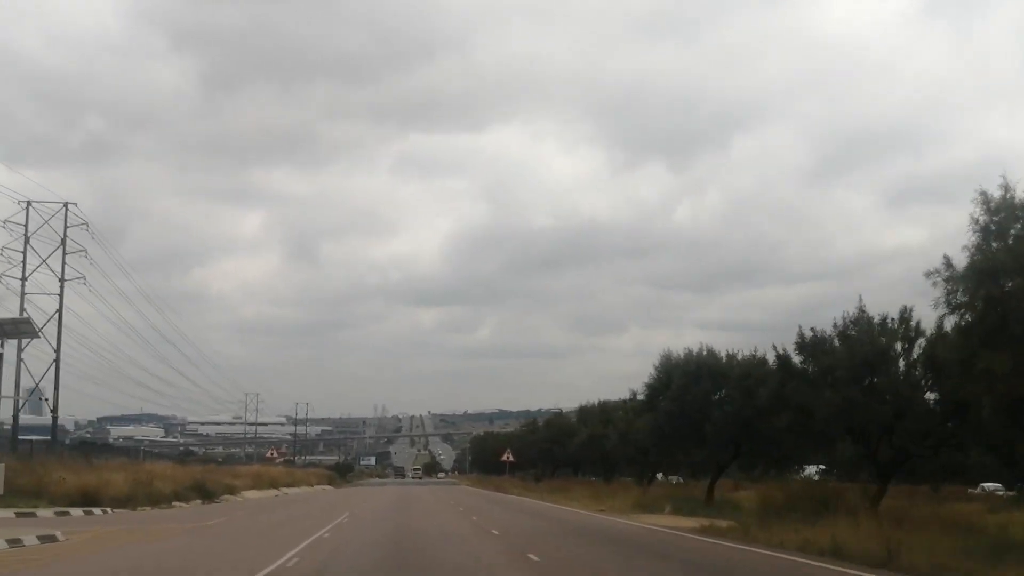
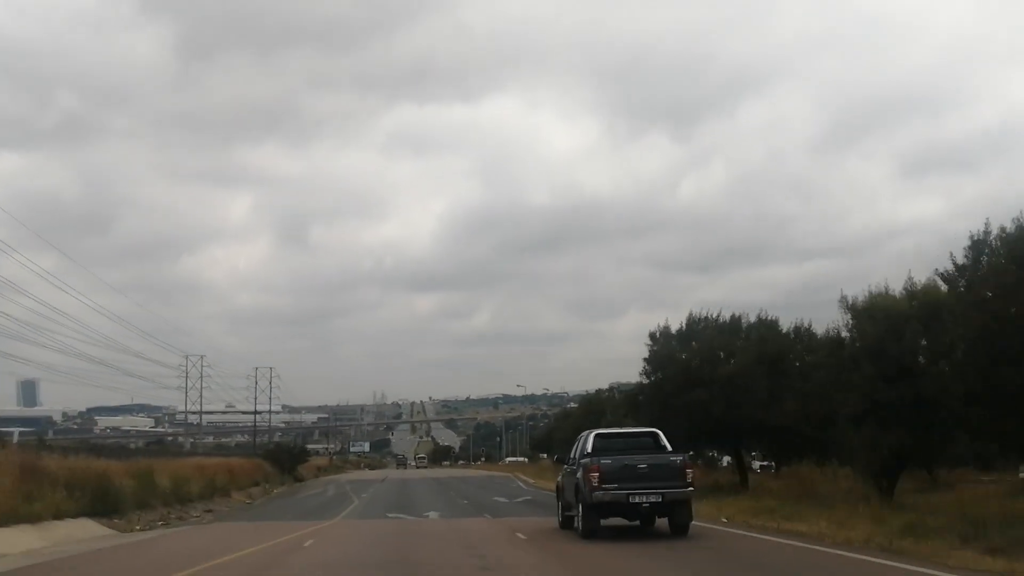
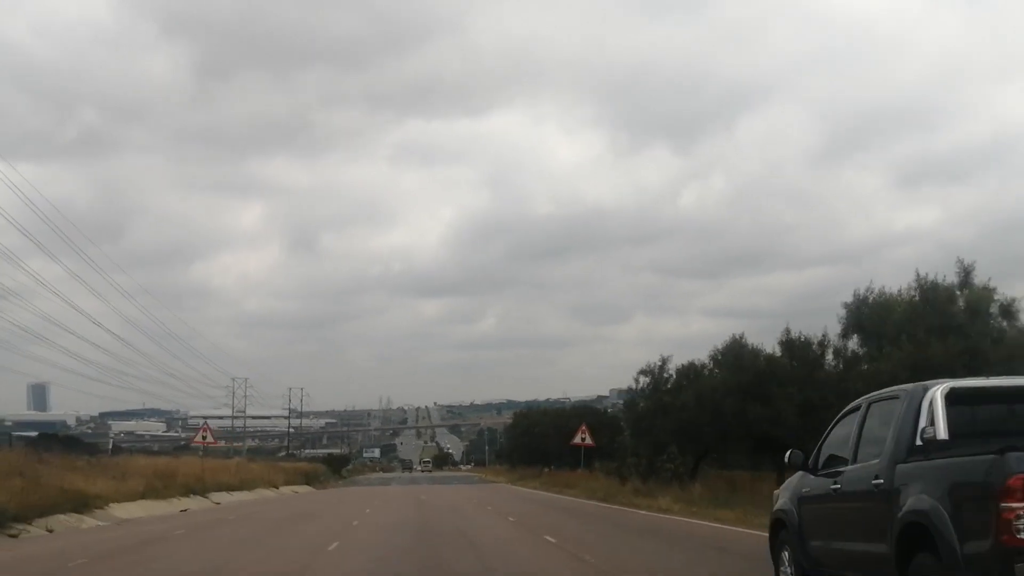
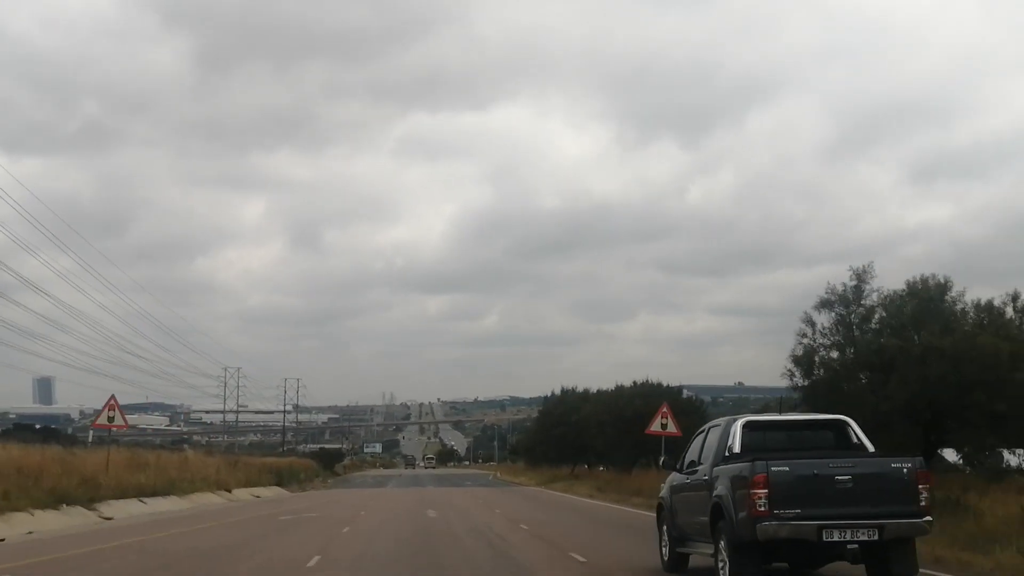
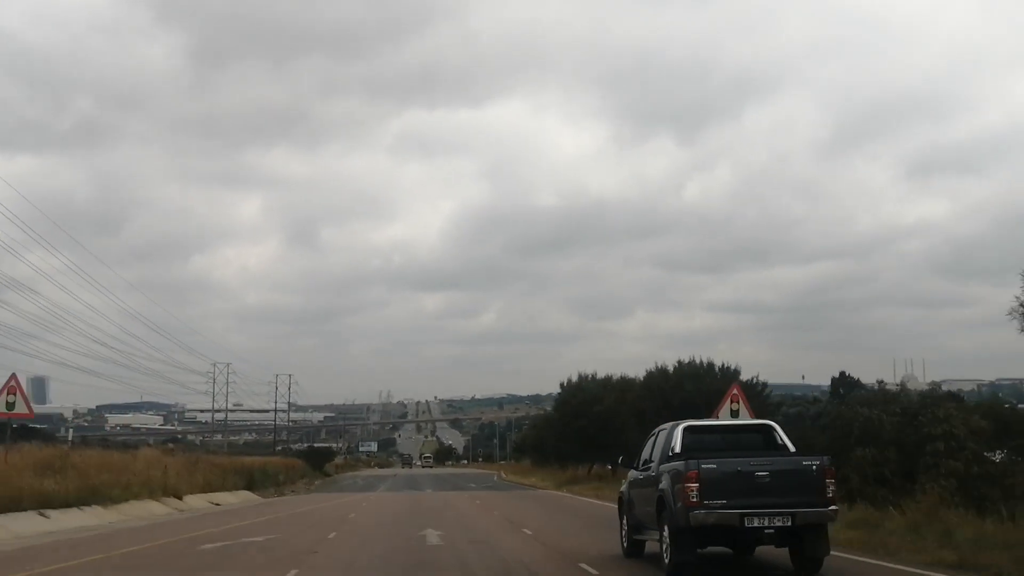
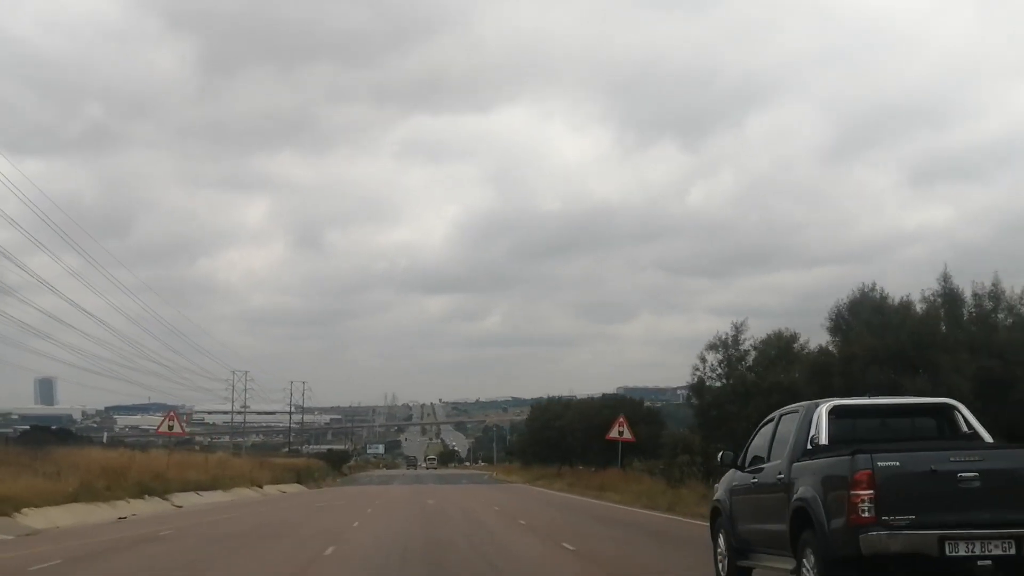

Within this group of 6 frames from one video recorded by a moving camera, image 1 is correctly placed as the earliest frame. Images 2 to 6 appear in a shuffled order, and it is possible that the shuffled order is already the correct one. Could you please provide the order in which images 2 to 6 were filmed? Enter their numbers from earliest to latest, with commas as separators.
3, 6, 4, 5, 2
